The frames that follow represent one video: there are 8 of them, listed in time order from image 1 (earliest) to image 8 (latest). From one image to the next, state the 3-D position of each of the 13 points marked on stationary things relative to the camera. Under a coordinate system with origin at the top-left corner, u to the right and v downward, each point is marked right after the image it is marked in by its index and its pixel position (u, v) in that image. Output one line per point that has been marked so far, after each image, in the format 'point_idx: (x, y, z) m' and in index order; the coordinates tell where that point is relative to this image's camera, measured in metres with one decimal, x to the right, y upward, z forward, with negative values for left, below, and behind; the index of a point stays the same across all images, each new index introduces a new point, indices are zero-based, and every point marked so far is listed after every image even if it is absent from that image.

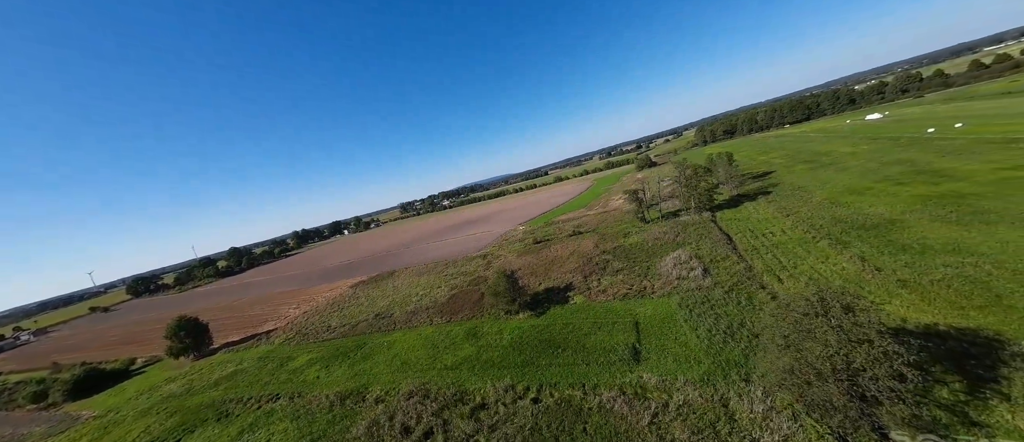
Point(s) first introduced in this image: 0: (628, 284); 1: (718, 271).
0: (+7.4, -4.0, +19.2) m
1: (+12.1, -3.0, +17.8) m
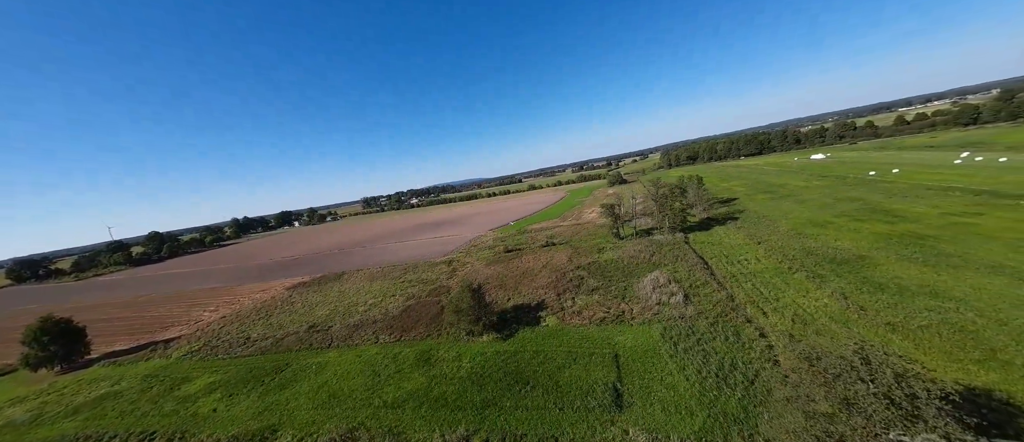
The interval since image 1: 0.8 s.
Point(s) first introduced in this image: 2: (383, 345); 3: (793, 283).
0: (+5.4, -5.0, +17.5) m
1: (+10.3, -4.3, +16.5) m
2: (-7.0, -6.7, +16.3) m
3: (+15.9, -3.5, +17.0) m
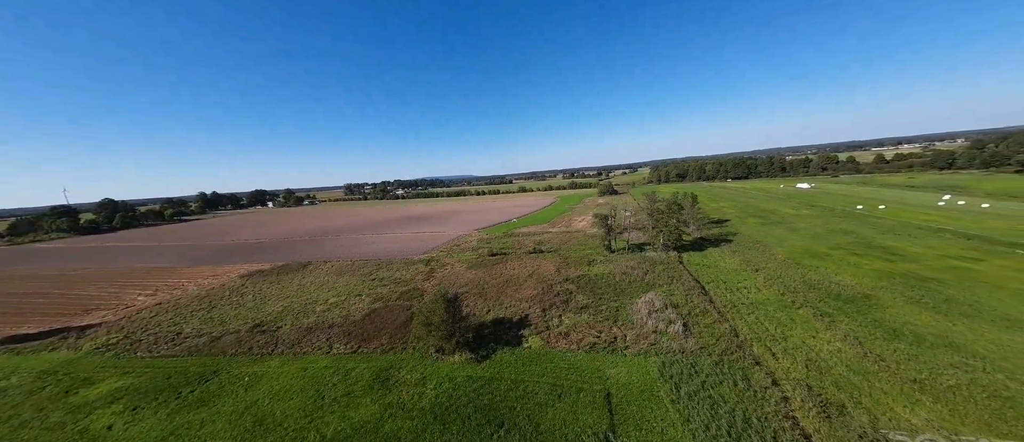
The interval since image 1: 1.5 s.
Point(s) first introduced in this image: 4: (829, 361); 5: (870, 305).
0: (+4.3, -5.6, +15.6) m
1: (+9.3, -5.4, +14.9) m
2: (-8.1, -6.2, +13.8) m
3: (+14.9, -5.1, +15.6) m
4: (+13.1, -5.7, +12.4) m
5: (+20.0, -4.7, +16.8) m
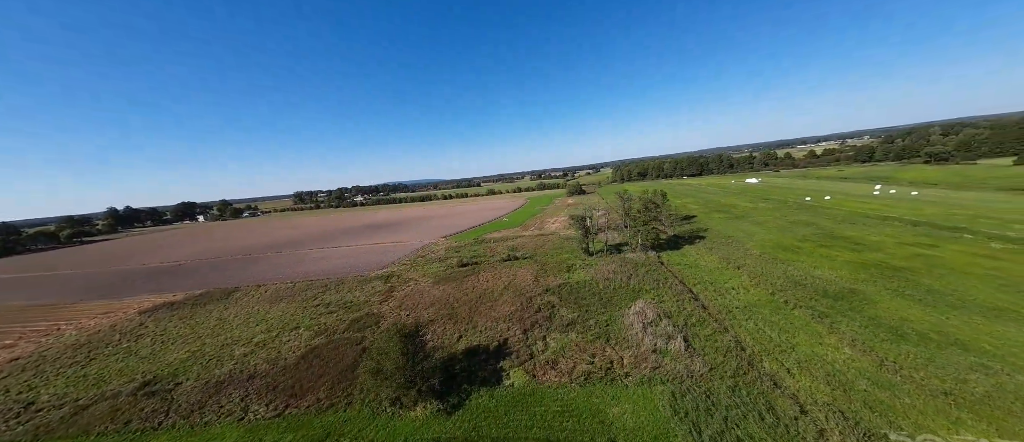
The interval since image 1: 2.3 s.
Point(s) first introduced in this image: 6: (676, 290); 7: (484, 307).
0: (+3.3, -5.9, +13.3) m
1: (+8.3, -5.4, +13.1) m
2: (-8.8, -6.9, +10.2) m
3: (+13.8, -4.9, +14.4) m
4: (+12.3, -5.6, +11.1) m
5: (+18.7, -4.3, +16.1) m
6: (+10.2, -4.3, +18.7) m
7: (-1.8, -5.4, +18.9) m
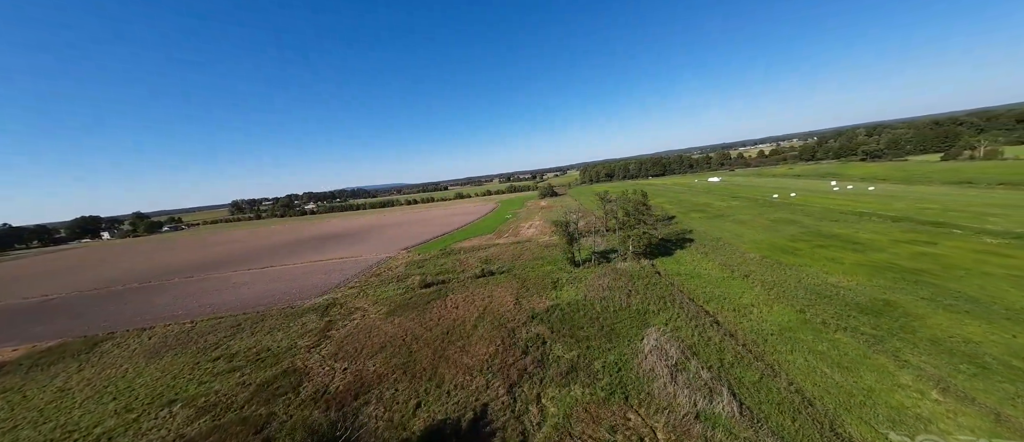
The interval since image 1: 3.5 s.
0: (+2.7, -6.3, +9.3) m
1: (+7.7, -5.7, +9.6) m
2: (-8.9, -7.7, +5.0) m
3: (+13.1, -5.1, +11.4) m
4: (+12.0, -5.7, +8.0) m
5: (+17.8, -4.3, +13.7) m
6: (+9.1, -4.6, +15.3) m
7: (-2.9, -6.1, +14.4) m
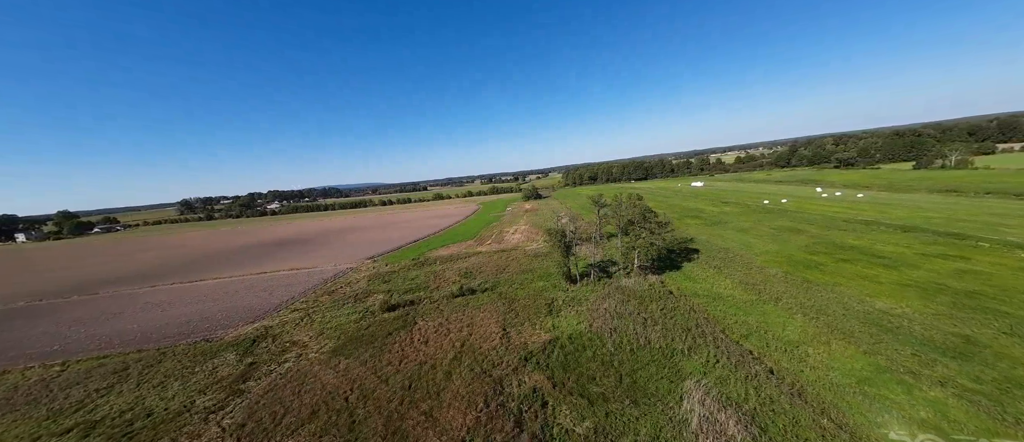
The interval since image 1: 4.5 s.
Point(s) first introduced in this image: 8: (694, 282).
0: (+2.6, -6.8, +5.4) m
1: (+7.6, -6.2, +6.0) m
2: (-8.8, -8.1, +0.4) m
3: (+12.8, -5.6, +8.2) m
4: (+11.9, -6.3, +4.6) m
5: (+17.4, -4.9, +10.7) m
6: (+8.6, -5.2, +11.8) m
7: (-3.3, -6.5, +10.1) m
8: (+11.7, -4.0, +19.4) m
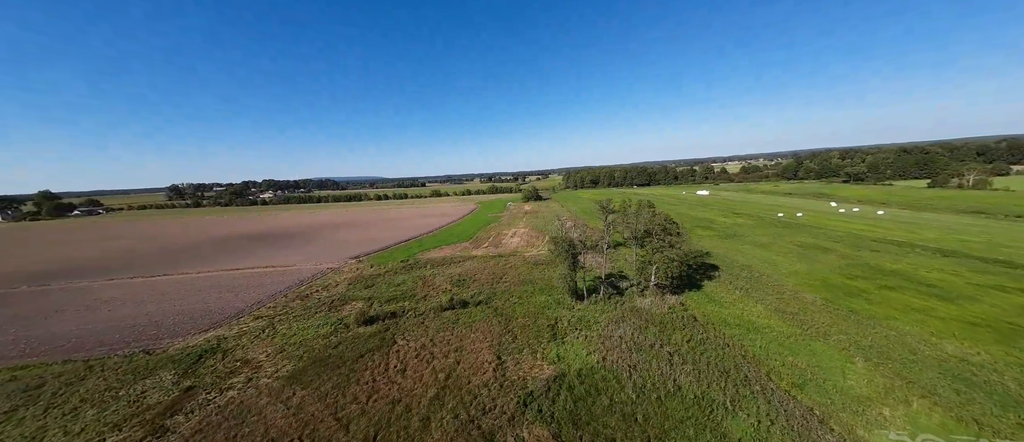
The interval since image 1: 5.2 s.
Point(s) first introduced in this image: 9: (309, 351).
0: (+2.4, -7.2, +2.8) m
1: (+7.4, -6.8, +3.4) m
2: (-9.0, -8.0, -2.2) m
3: (+12.7, -6.5, +5.6) m
4: (+11.8, -7.1, +2.1) m
5: (+17.2, -6.0, +8.1) m
6: (+8.4, -5.8, +9.2) m
7: (-3.5, -6.7, +7.5) m
8: (+11.6, -4.8, +16.8) m
9: (-9.2, -5.7, +14.0) m
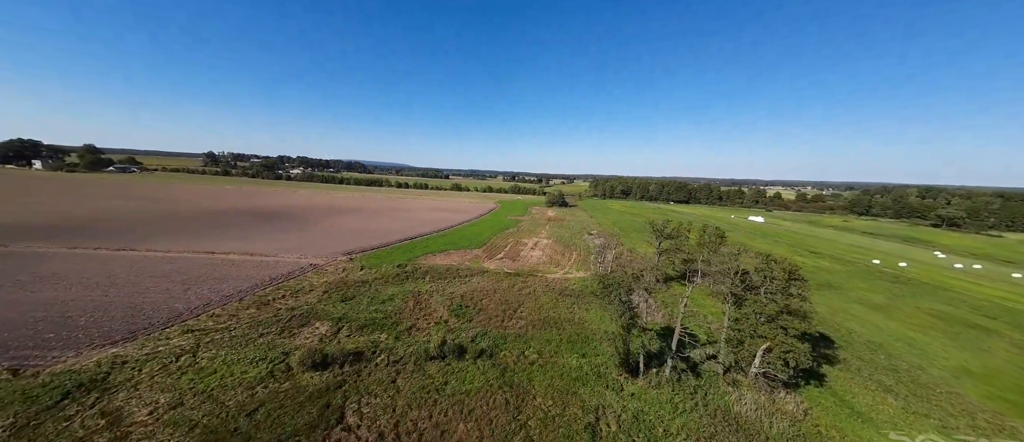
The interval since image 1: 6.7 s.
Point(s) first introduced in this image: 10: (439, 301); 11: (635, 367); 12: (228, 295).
0: (+1.7, -8.3, -3.1) m
1: (+6.7, -8.5, -2.9) m
2: (-10.2, -7.7, -7.1) m
3: (+12.1, -8.8, -1.1) m
4: (+10.9, -9.3, -4.5) m
5: (+16.9, -8.8, +1.1) m
6: (+8.3, -7.6, +2.9) m
7: (-3.7, -7.1, +2.1) m
8: (+12.1, -7.0, +10.2) m
9: (-8.8, -5.5, +9.1) m
10: (-3.9, -4.7, +17.9) m
11: (+5.1, -5.7, +13.1) m
12: (-14.9, -3.9, +16.2) m
